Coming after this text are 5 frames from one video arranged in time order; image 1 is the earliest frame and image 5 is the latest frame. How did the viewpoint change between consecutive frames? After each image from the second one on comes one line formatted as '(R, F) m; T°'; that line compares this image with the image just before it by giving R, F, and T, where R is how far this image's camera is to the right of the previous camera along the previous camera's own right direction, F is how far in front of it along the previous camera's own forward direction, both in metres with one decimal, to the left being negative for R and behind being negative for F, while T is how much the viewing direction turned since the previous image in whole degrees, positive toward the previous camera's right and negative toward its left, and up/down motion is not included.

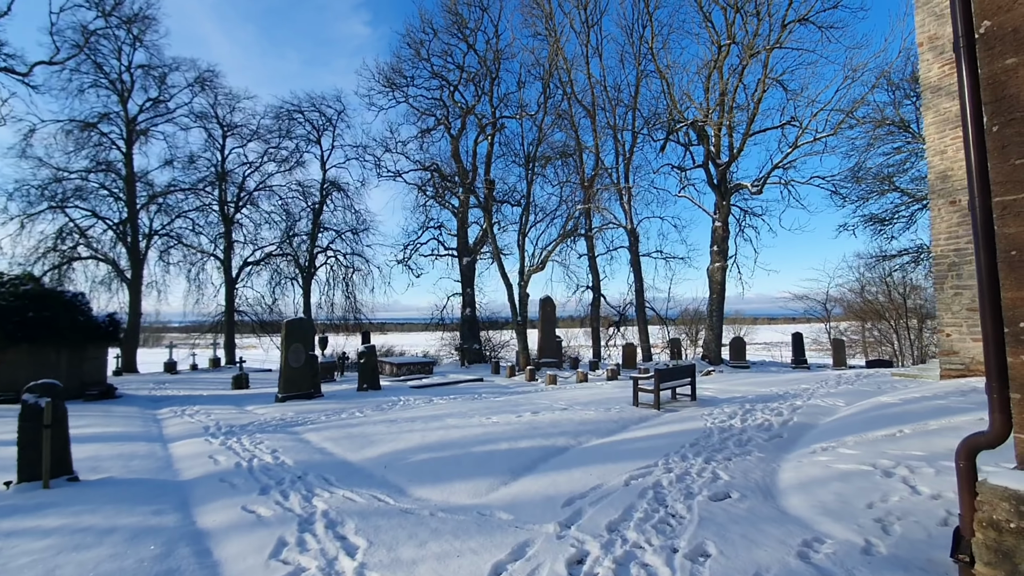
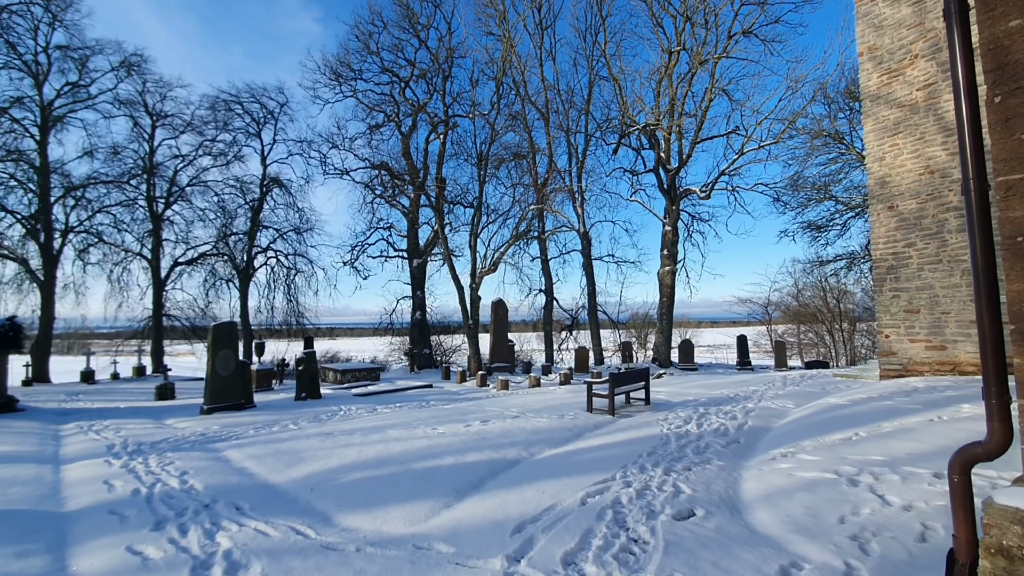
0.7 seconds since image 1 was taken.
(+0.1, +0.5) m; +5°
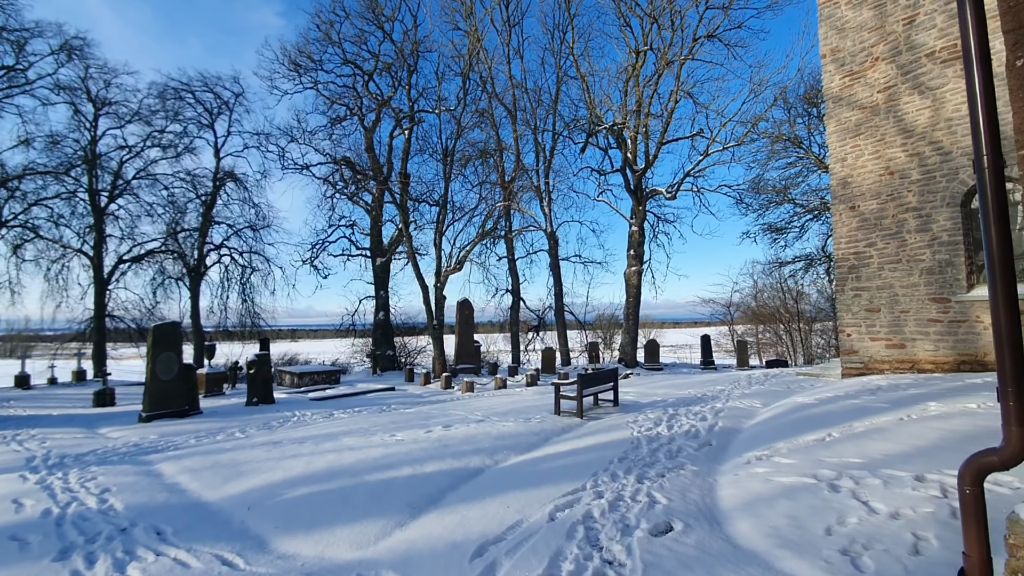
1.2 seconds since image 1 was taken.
(0.0, +0.4) m; +4°
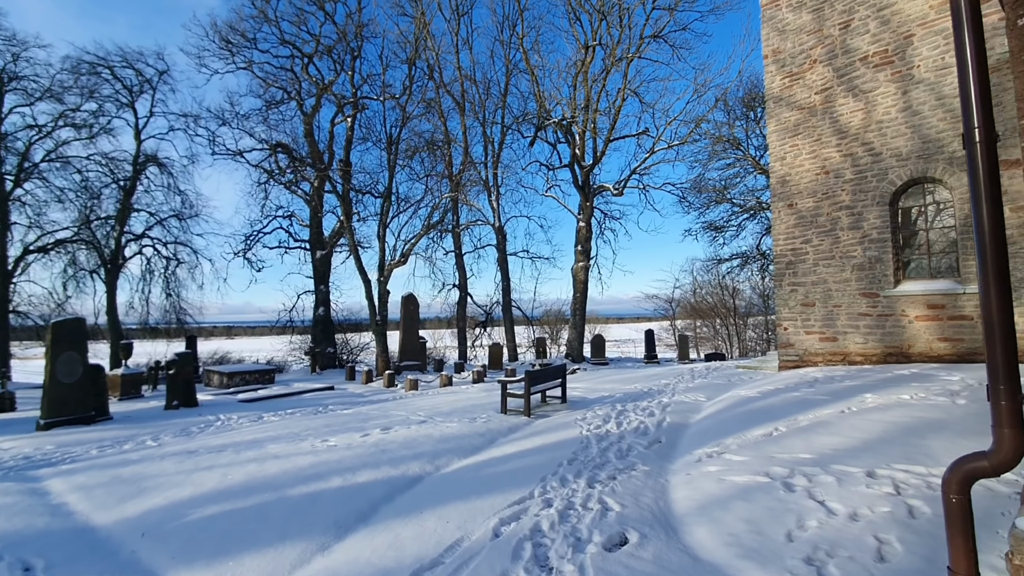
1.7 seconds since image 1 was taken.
(0.0, +0.4) m; +6°
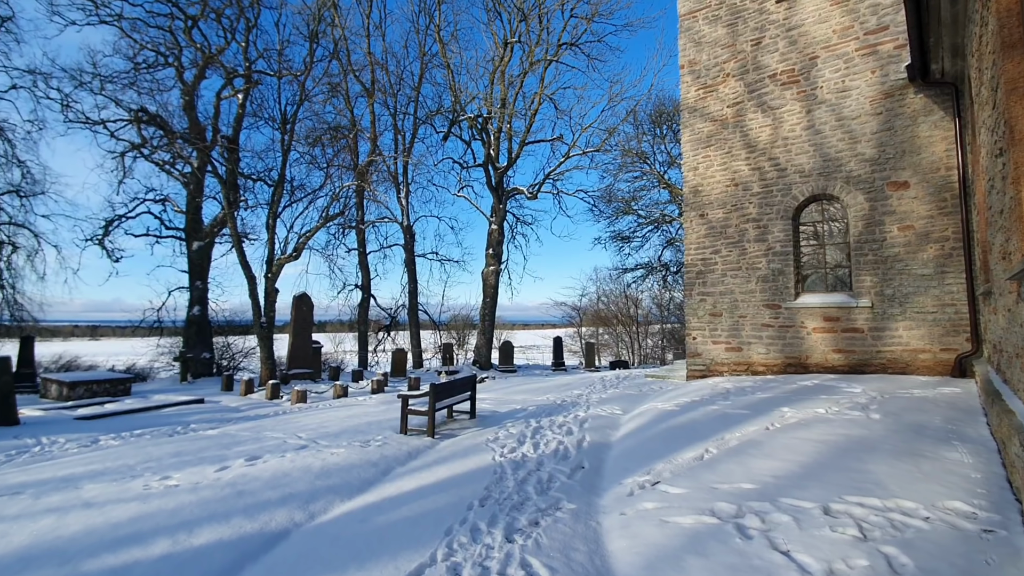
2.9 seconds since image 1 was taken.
(0.0, +0.9) m; +10°
